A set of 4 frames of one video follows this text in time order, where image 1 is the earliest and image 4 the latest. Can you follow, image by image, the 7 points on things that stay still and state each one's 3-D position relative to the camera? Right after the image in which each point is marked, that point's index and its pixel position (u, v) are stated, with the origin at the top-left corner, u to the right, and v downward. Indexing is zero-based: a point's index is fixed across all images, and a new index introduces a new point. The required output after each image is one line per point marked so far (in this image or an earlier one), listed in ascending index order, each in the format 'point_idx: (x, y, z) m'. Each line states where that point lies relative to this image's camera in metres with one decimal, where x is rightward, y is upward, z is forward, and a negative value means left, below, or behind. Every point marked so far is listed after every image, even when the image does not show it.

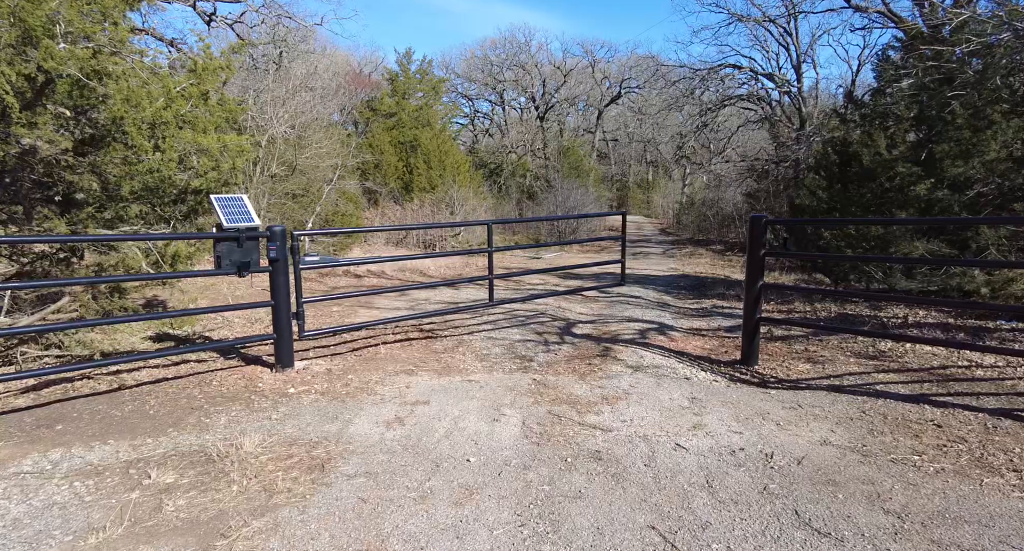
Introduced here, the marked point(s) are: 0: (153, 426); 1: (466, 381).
0: (-2.0, -0.8, +3.4) m
1: (-0.3, -0.8, +4.4) m
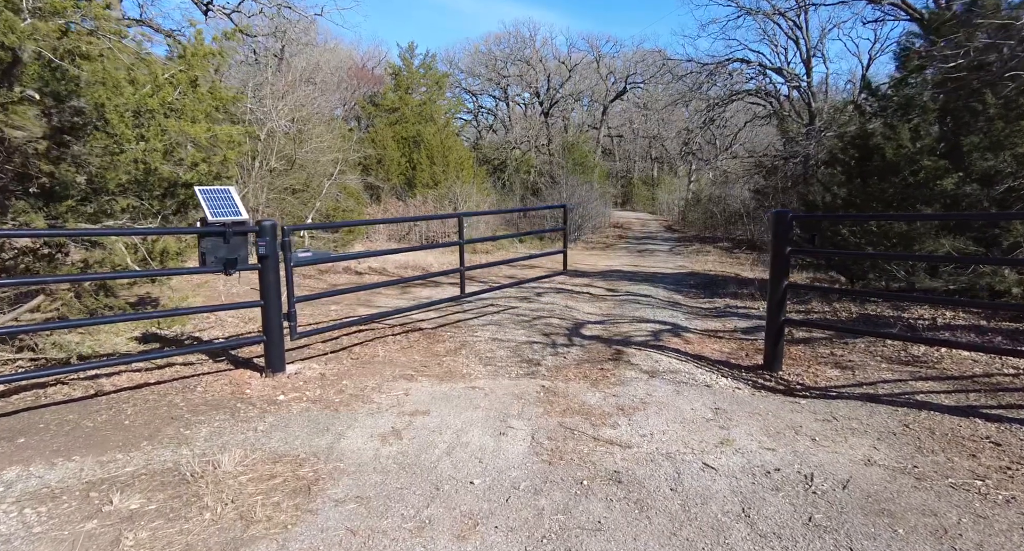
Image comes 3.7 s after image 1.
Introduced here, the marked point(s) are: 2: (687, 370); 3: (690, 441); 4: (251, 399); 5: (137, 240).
0: (-2.0, -0.8, +3.1) m
1: (-0.3, -0.8, +4.1) m
2: (+1.3, -0.7, +4.6) m
3: (+0.9, -0.9, +3.1) m
4: (-1.6, -0.8, +3.9) m
5: (-3.6, +0.3, +5.8) m
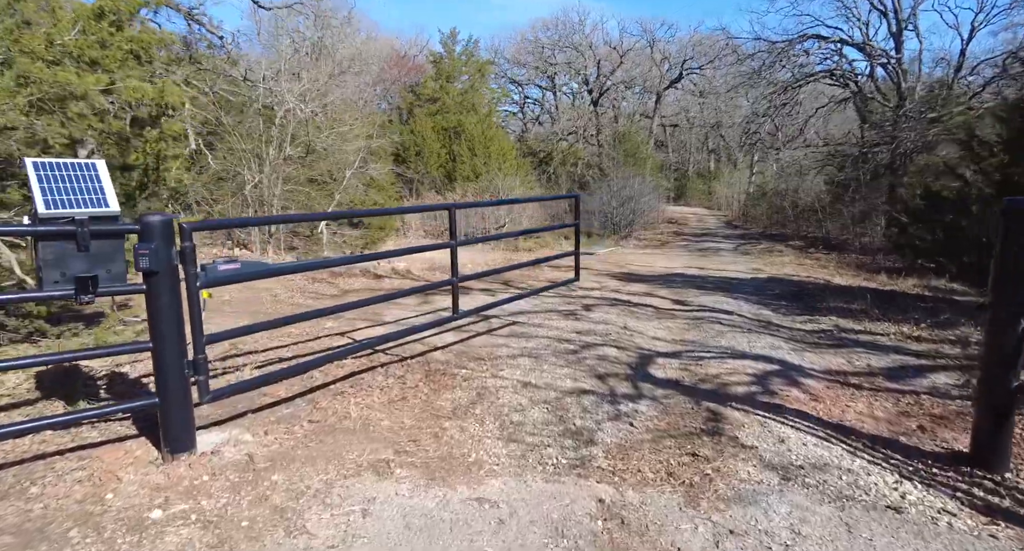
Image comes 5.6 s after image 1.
0: (-1.9, -1.0, +1.6) m
1: (-0.1, -0.9, +2.4) m
2: (+1.5, -0.8, +2.7) m
3: (+1.0, -1.0, +1.4) m
4: (-1.5, -0.9, +2.3) m
5: (-3.3, +0.3, +4.4) m
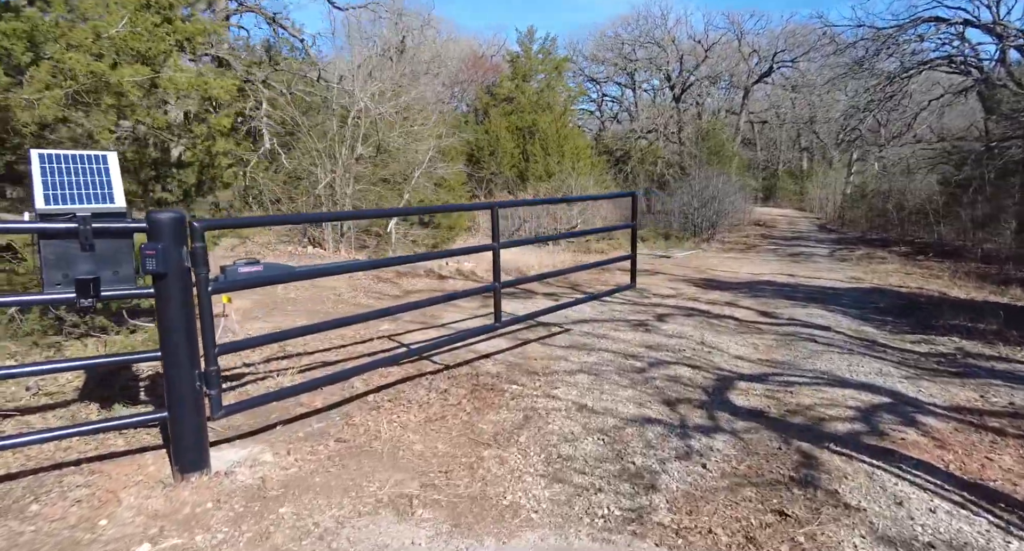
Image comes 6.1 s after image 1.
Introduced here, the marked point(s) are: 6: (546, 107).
0: (-1.9, -1.0, +1.4) m
1: (0.0, -0.9, +2.0) m
2: (+1.6, -0.9, +2.1) m
3: (+0.9, -1.1, +0.8) m
4: (-1.4, -0.9, +2.0) m
5: (-2.9, +0.3, +4.3) m
6: (+1.0, +4.8, +17.3) m
